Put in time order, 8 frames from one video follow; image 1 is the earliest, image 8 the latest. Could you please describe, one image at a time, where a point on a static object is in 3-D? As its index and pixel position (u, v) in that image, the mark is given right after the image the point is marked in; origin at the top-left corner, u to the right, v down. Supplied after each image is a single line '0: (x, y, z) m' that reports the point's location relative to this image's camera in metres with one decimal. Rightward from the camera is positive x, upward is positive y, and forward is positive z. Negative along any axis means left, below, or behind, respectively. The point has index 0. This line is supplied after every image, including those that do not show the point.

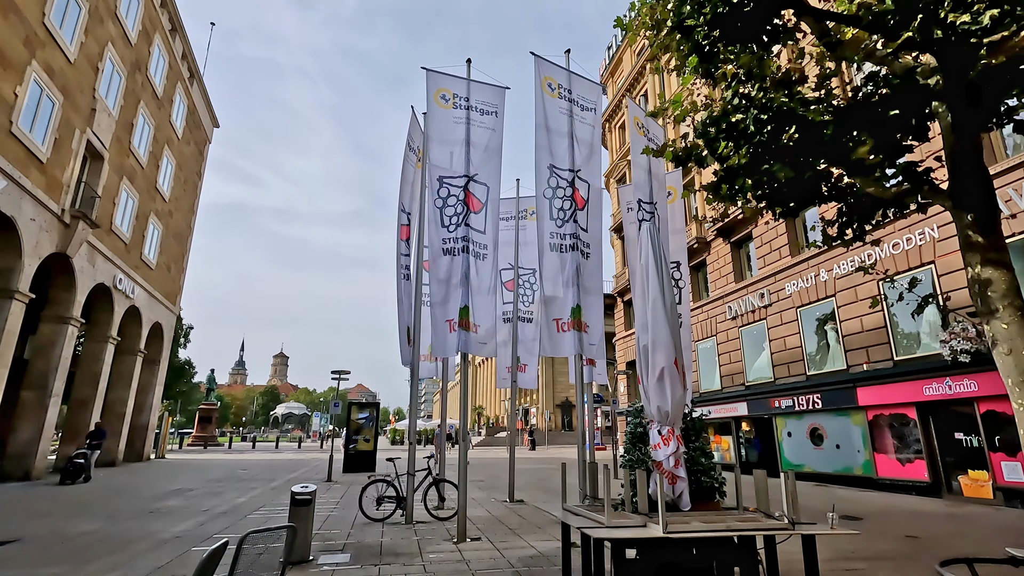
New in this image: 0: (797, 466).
0: (+9.1, -5.7, +17.1) m
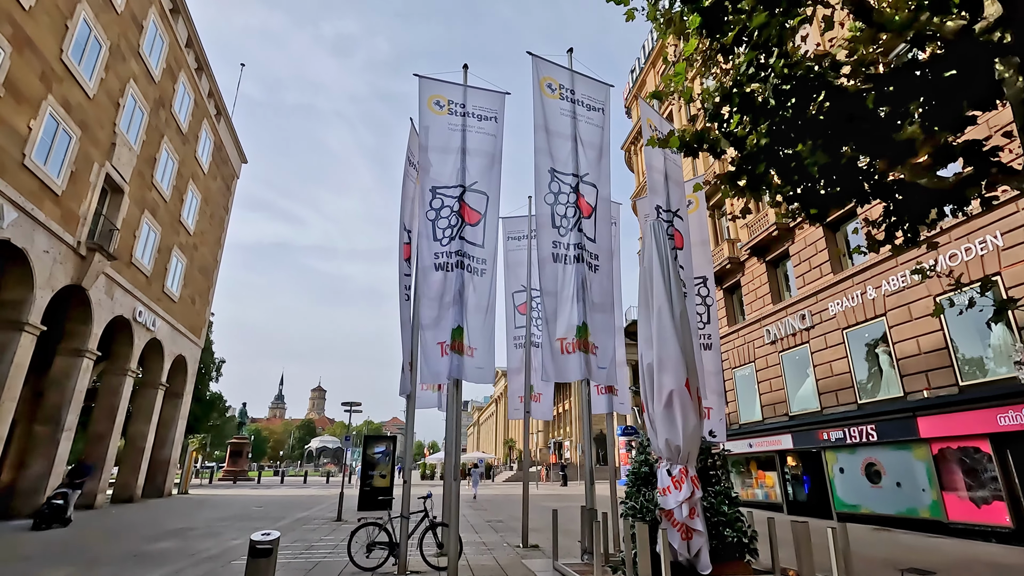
0: (+9.7, -6.2, +15.3) m
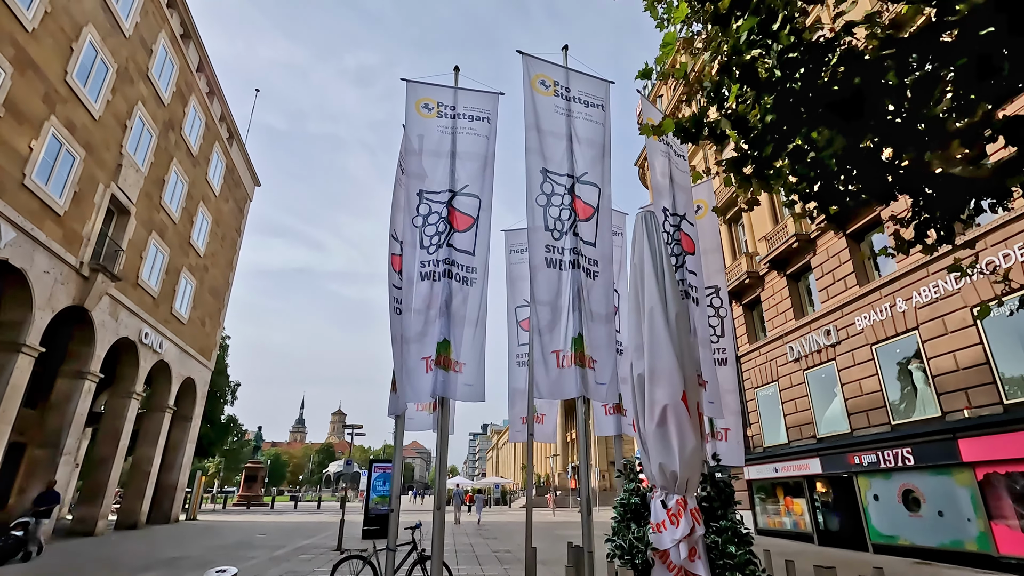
0: (+9.9, -6.6, +14.1) m
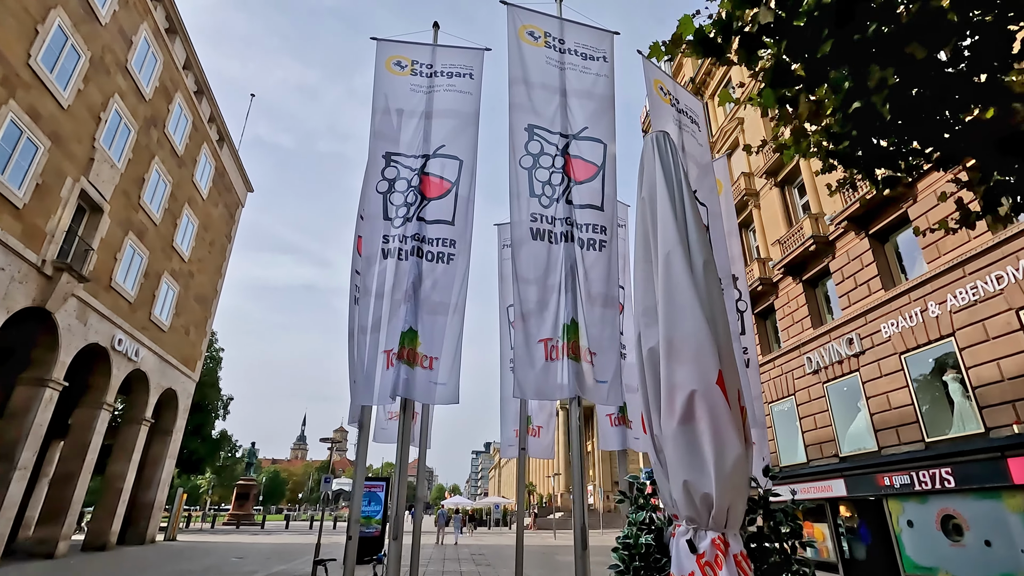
0: (+9.7, -6.6, +12.6) m
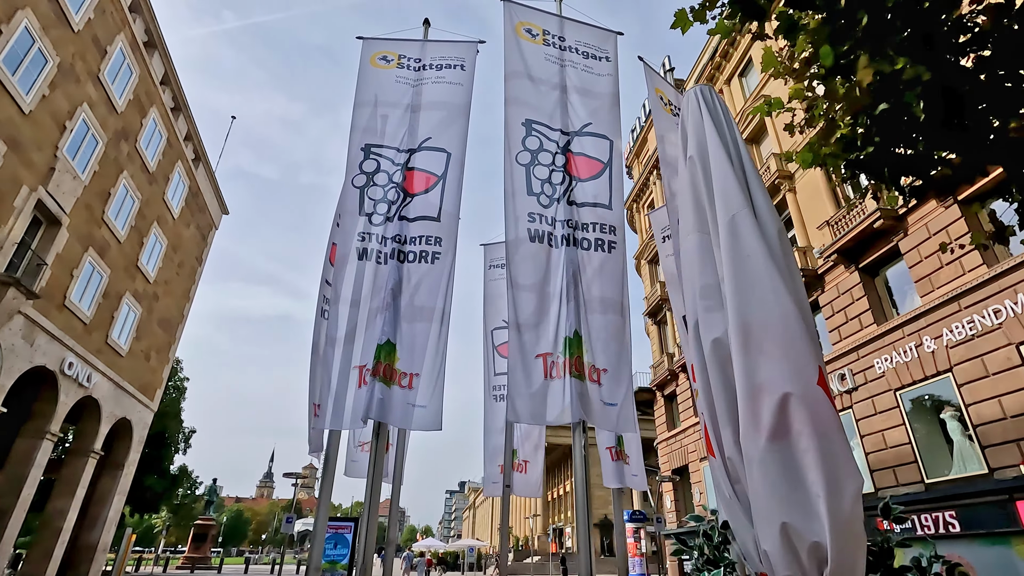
0: (+9.3, -7.3, +11.8) m
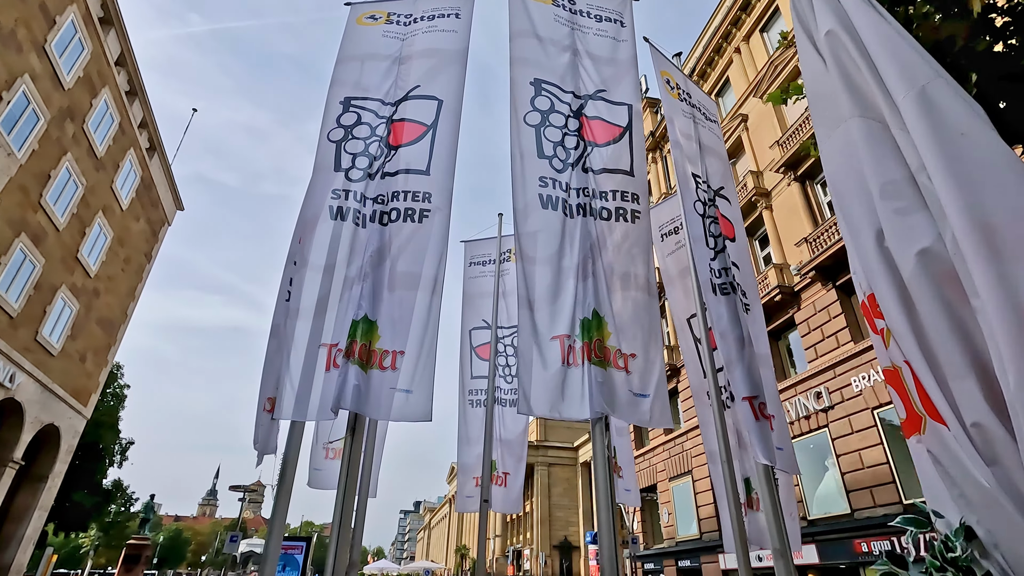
0: (+8.6, -7.7, +11.4) m
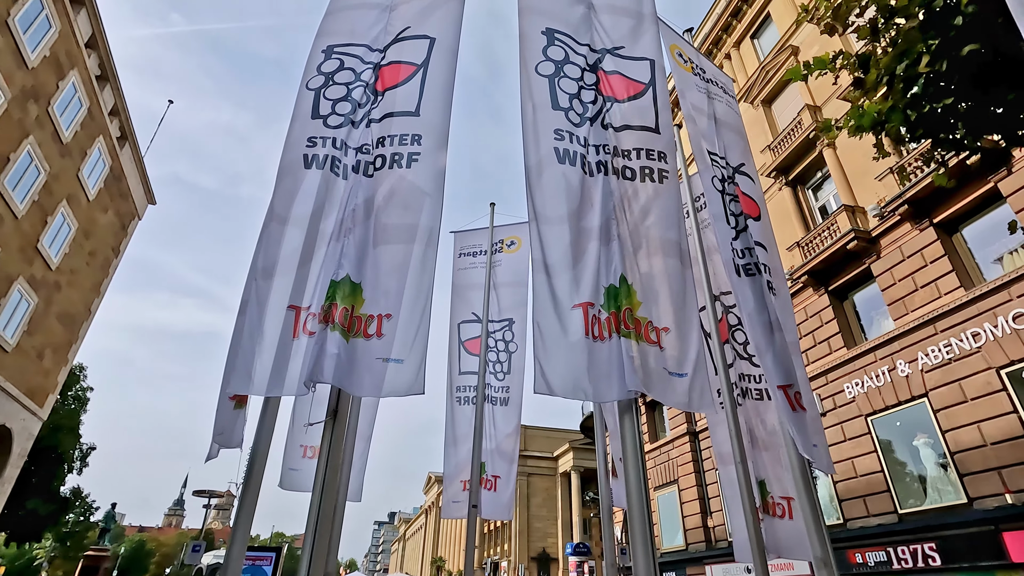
0: (+8.2, -7.8, +11.1) m
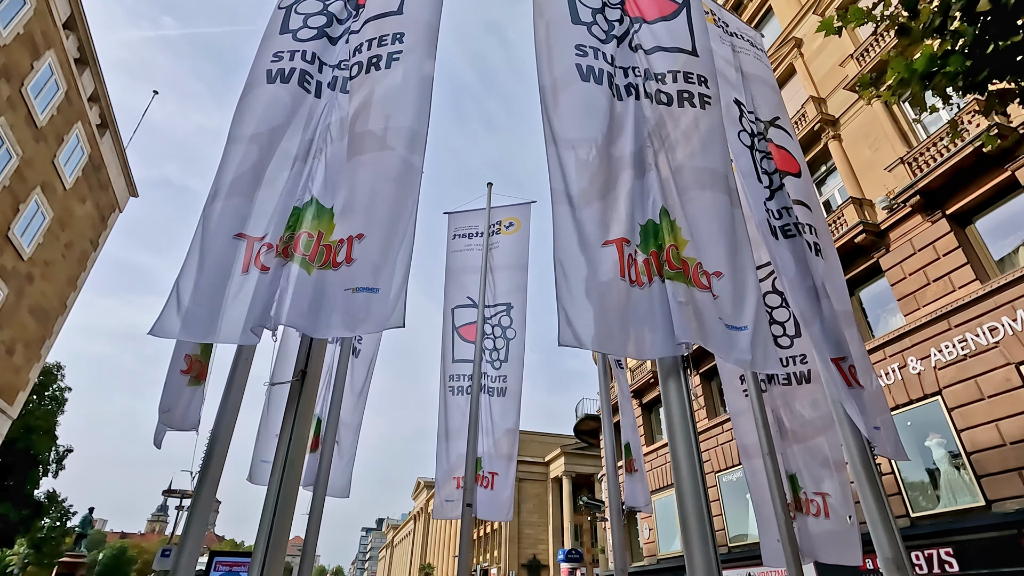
0: (+8.1, -7.6, +10.5) m
